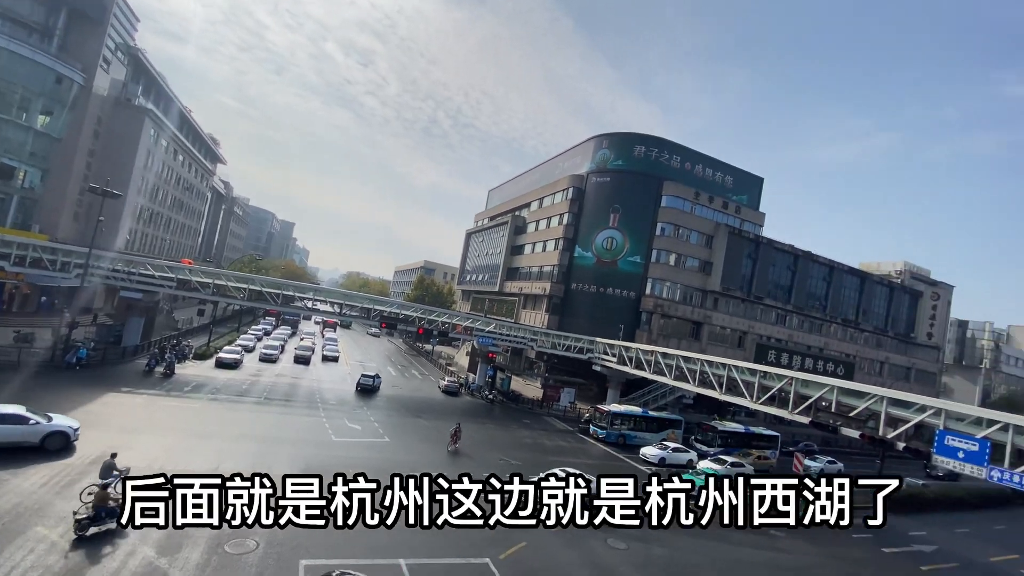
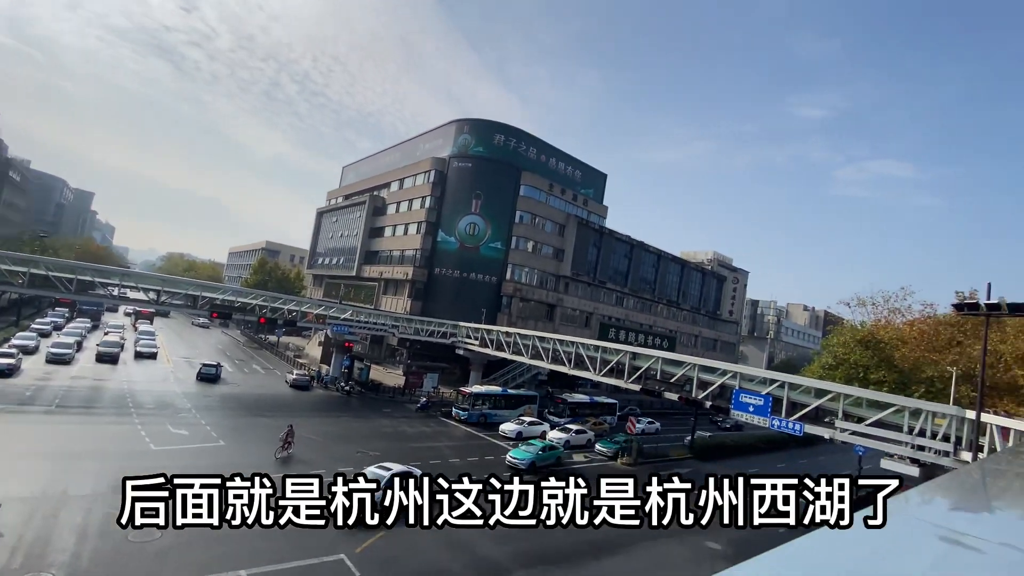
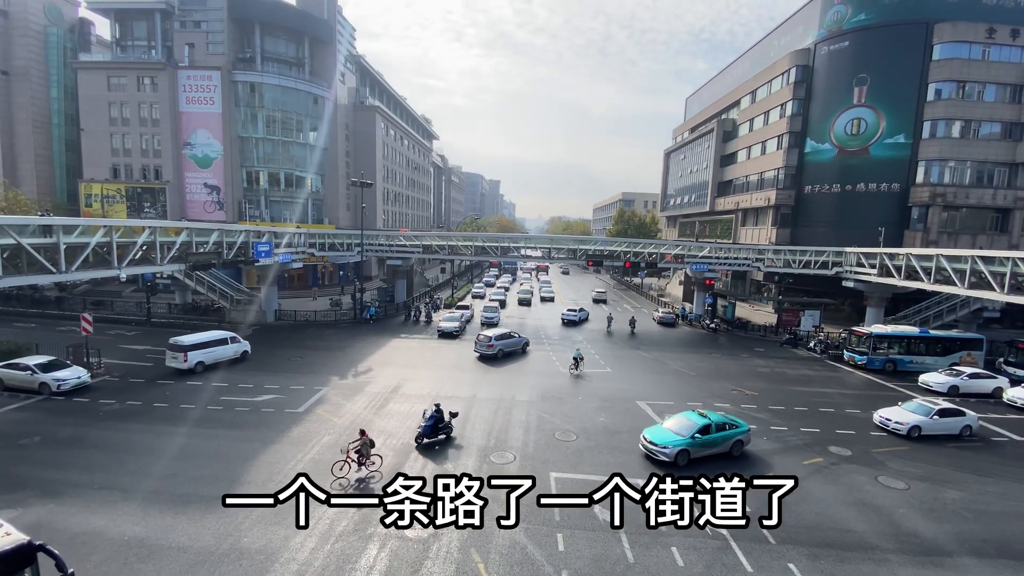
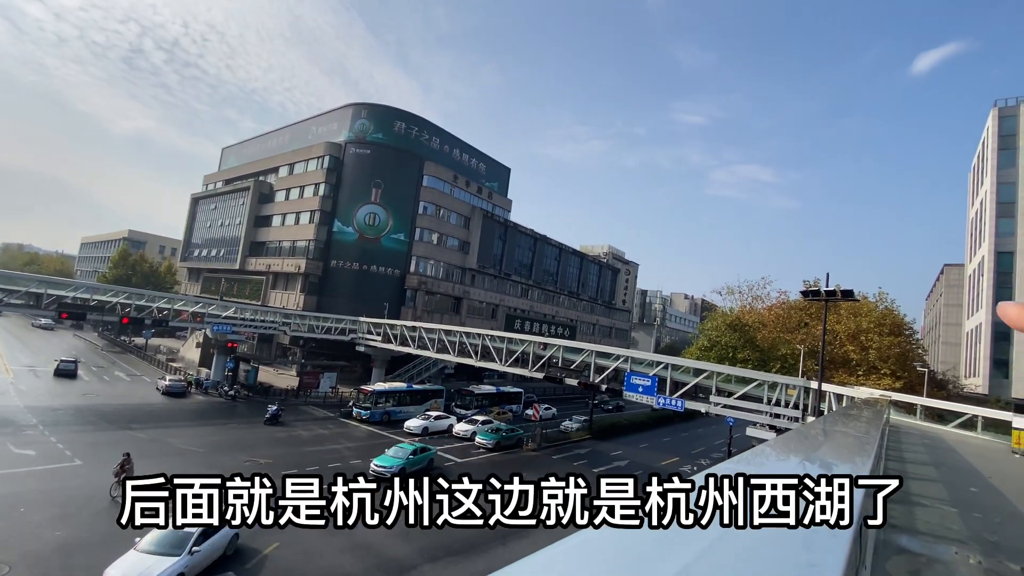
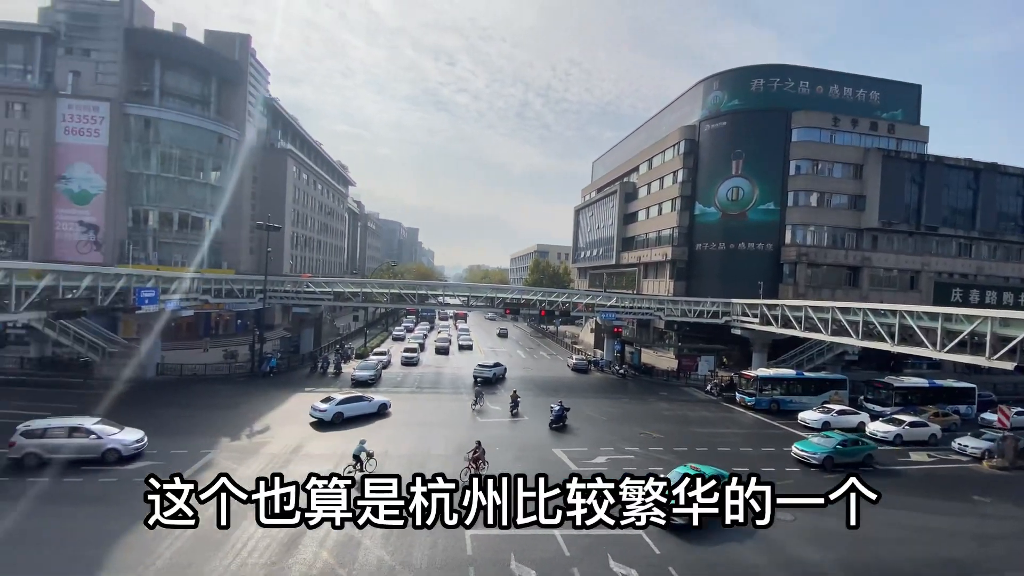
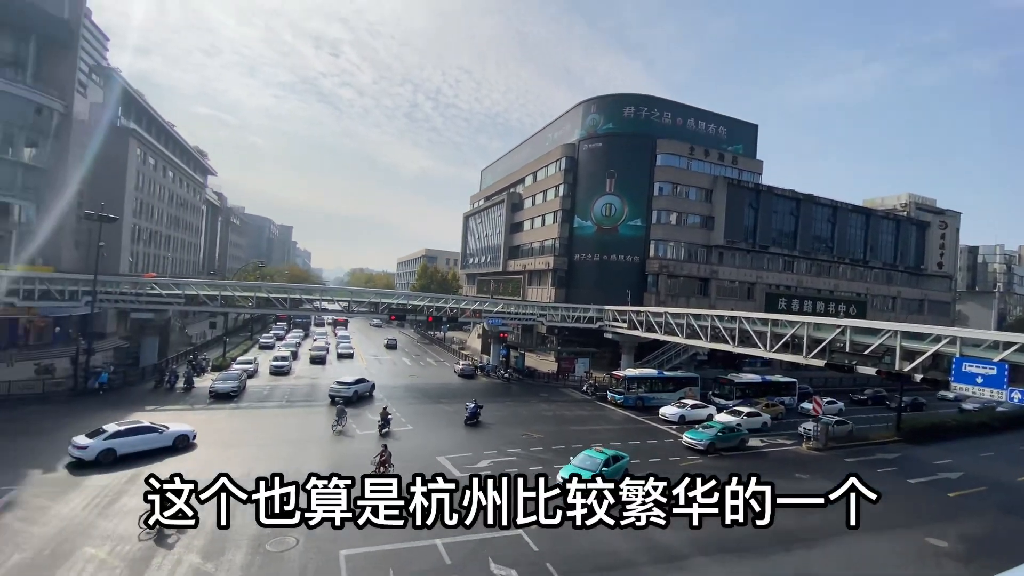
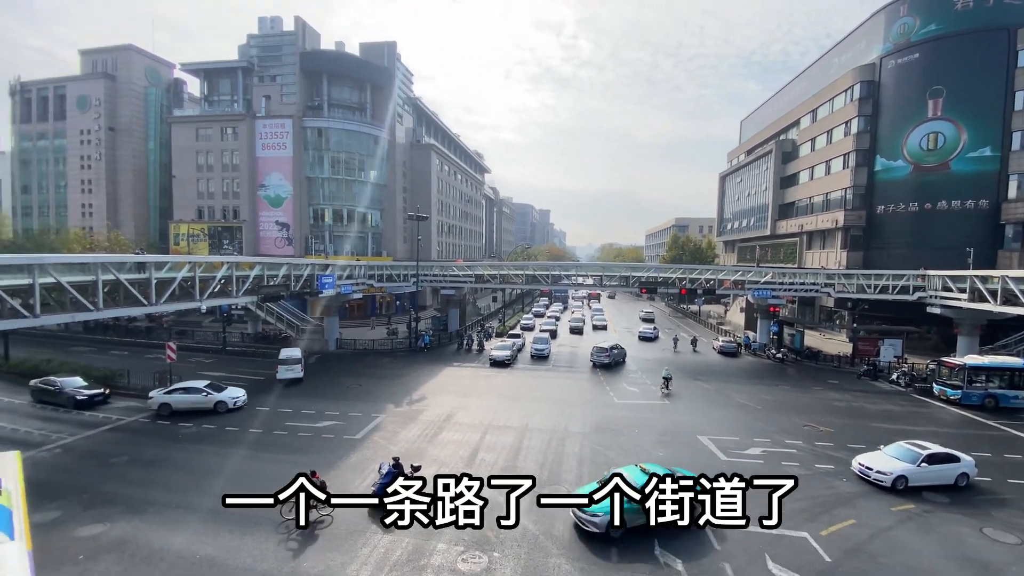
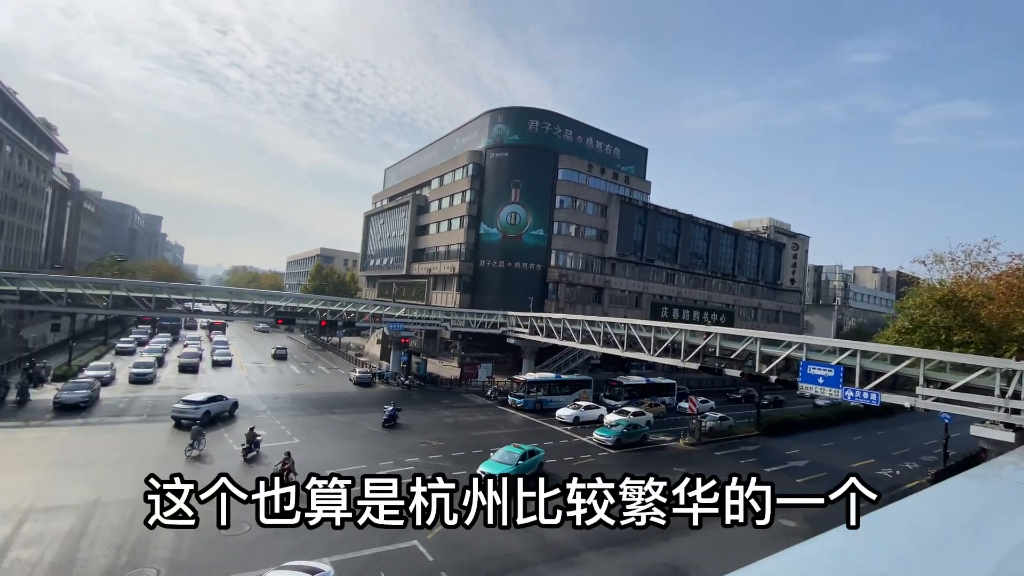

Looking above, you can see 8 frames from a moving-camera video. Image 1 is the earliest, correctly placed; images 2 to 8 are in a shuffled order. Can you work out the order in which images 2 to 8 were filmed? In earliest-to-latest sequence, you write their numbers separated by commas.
2, 4, 8, 6, 5, 3, 7
